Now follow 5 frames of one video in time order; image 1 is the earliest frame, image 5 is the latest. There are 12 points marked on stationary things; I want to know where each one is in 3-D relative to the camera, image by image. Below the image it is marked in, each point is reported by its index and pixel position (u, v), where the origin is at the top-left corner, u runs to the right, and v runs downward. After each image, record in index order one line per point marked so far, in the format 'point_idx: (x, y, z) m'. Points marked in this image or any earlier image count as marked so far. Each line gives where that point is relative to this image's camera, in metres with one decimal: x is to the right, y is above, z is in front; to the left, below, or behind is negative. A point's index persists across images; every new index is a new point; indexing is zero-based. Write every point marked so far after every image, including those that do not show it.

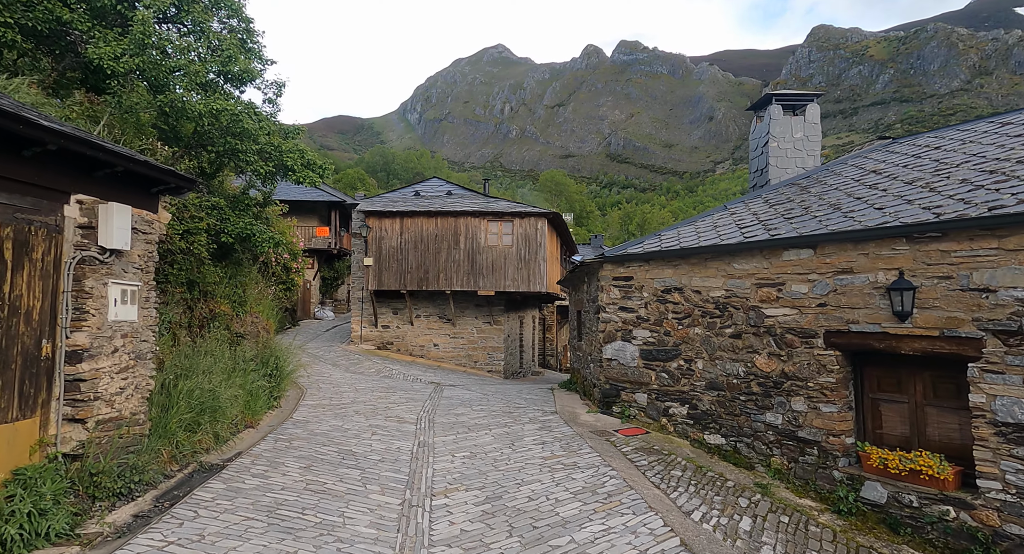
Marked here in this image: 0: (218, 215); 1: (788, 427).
0: (-3.8, +0.8, +7.3) m
1: (+2.7, -1.4, +5.4) m
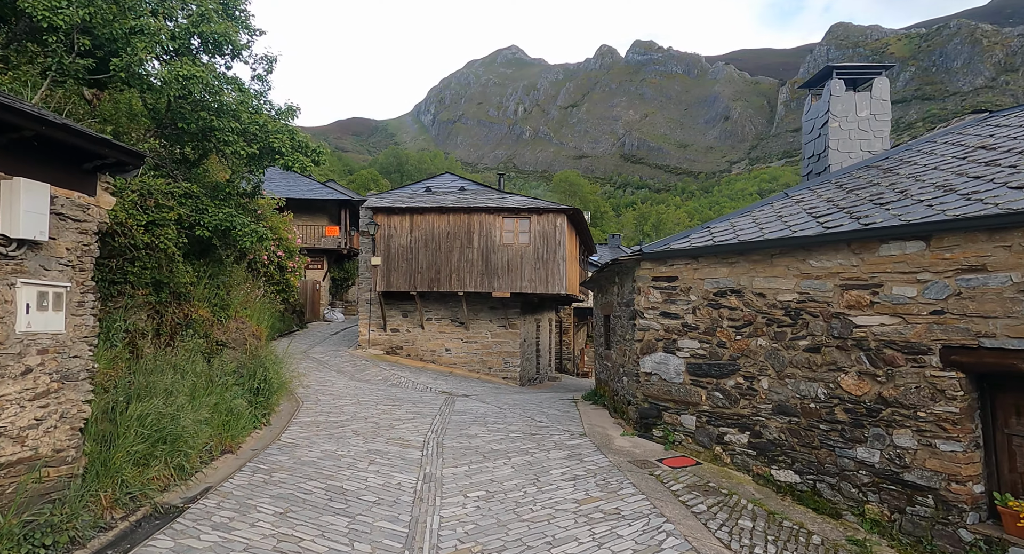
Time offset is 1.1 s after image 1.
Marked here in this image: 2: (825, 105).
0: (-3.6, +0.8, +6.3) m
1: (+2.9, -1.4, +4.3) m
2: (+4.4, +2.4, +7.9) m
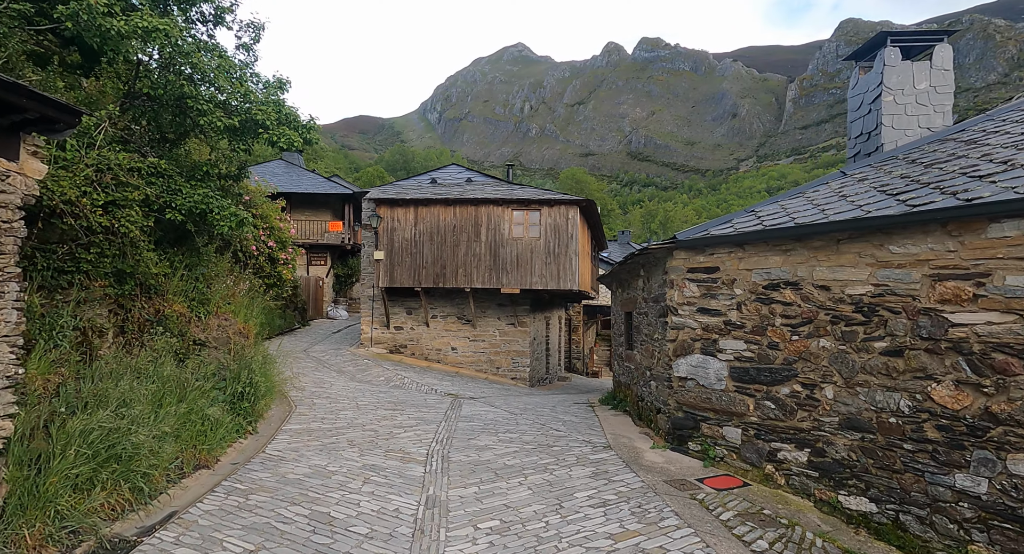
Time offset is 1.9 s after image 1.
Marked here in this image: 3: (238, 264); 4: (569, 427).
0: (-3.4, +0.9, +5.6) m
1: (+3.0, -1.4, +3.4) m
2: (+4.6, +2.5, +7.0) m
3: (-3.9, +0.2, +7.9) m
4: (+0.8, -2.0, +7.5) m
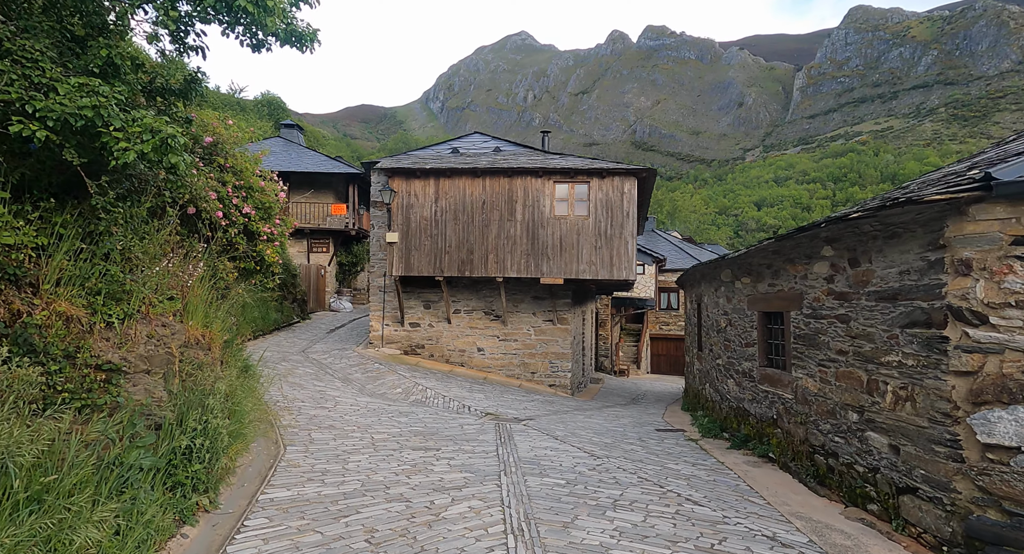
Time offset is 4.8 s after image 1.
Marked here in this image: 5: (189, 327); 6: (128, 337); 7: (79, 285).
0: (-2.5, +1.1, +2.8) m
1: (+3.9, -1.3, +0.7) m
2: (+5.5, +2.6, +4.3) m
3: (-2.9, +0.4, +5.2) m
4: (+1.7, -1.8, +4.8) m
5: (-2.6, -0.4, +4.5) m
6: (-2.6, -0.4, +3.7) m
7: (-2.7, 0.0, +3.5) m
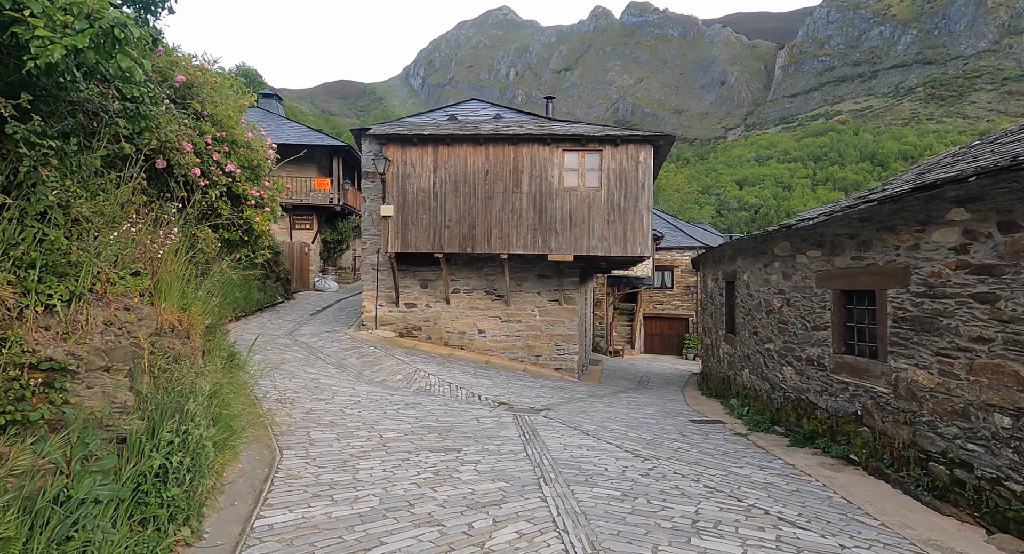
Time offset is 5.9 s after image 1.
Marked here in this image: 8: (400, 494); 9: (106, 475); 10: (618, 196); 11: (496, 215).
0: (-2.1, +1.2, +1.8) m
1: (+4.4, -1.2, 0.0) m
2: (+5.9, +2.8, +3.4) m
3: (-2.6, +0.6, +4.2) m
4: (+2.0, -1.6, +4.0) m
5: (-2.2, -0.2, +3.5) m
6: (-2.2, -0.3, +2.7) m
7: (-2.3, +0.1, +2.5) m
8: (-0.8, -1.6, +4.2) m
9: (-1.8, -0.9, +2.5) m
10: (+2.2, +1.7, +11.6) m
11: (-0.3, +1.3, +11.7) m
